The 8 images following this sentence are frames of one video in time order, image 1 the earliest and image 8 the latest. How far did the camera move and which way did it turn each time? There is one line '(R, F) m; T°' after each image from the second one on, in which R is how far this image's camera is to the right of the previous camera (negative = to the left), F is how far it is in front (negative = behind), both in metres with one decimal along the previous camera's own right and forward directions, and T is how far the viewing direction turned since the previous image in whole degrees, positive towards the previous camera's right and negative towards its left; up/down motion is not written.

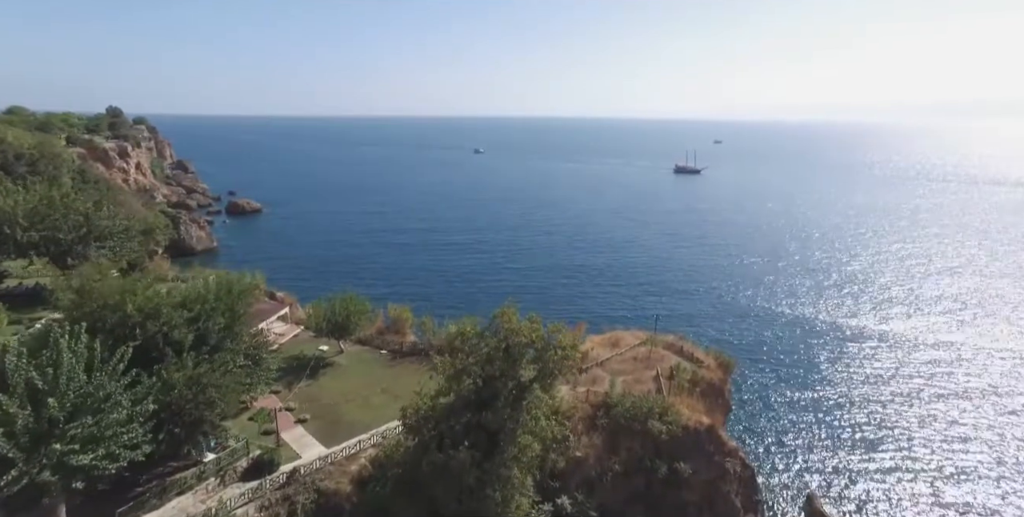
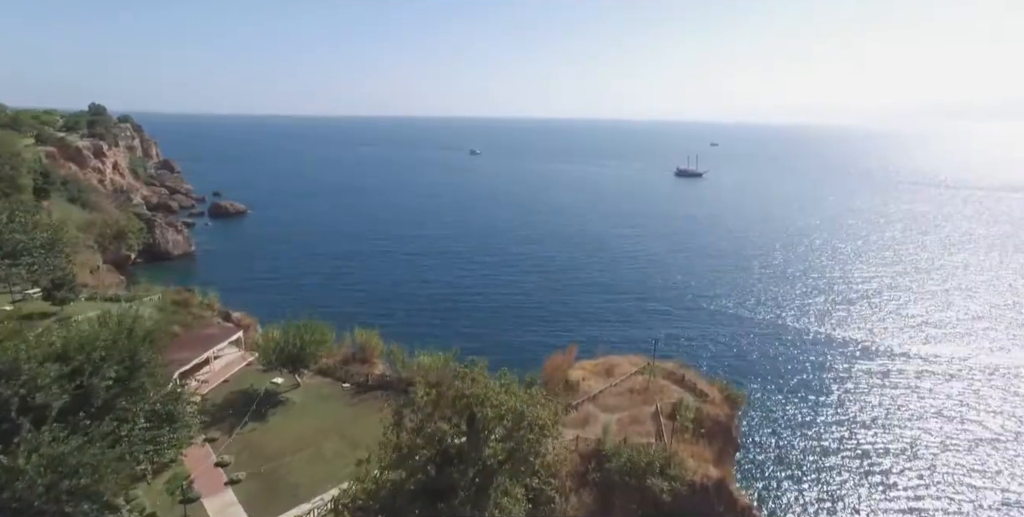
(+0.5, +2.9) m; 0°
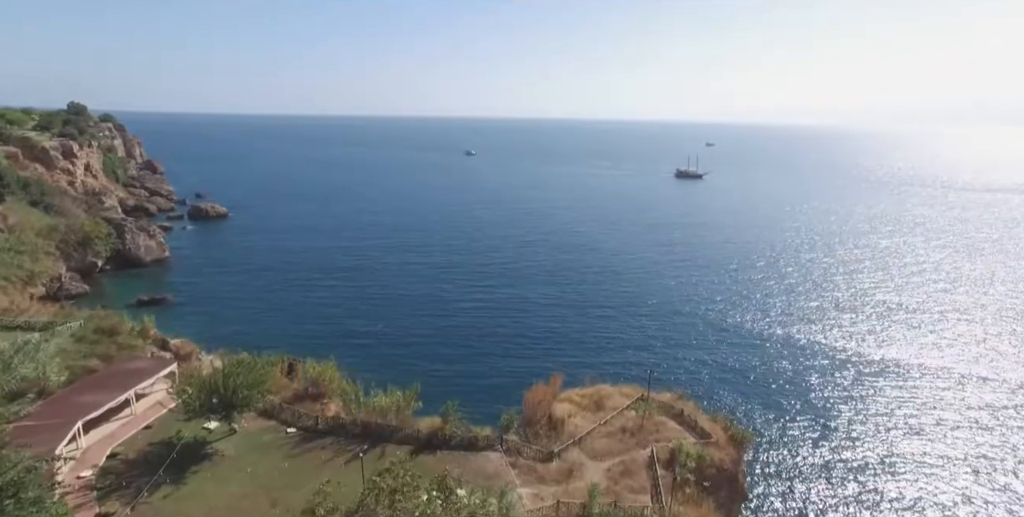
(+0.7, +3.0) m; 0°
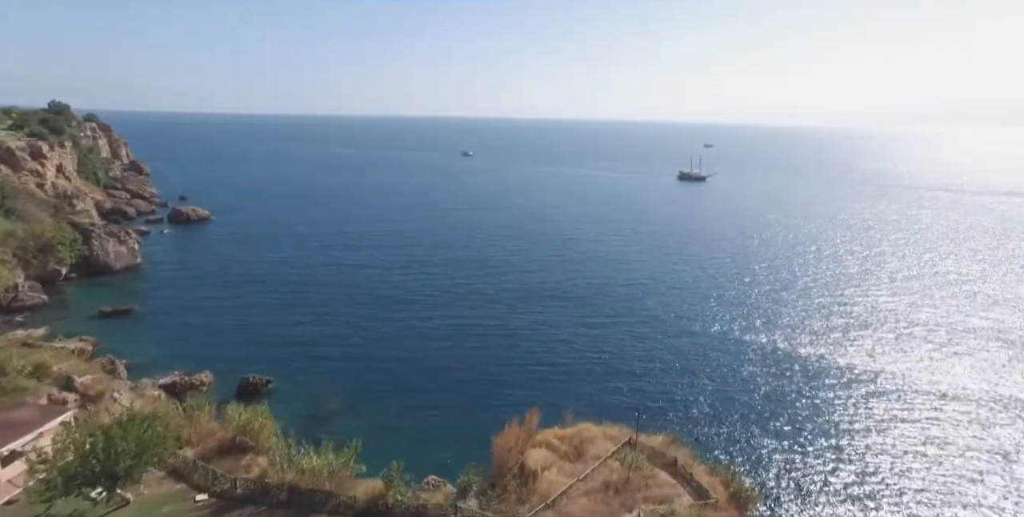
(+1.1, +3.3) m; 0°
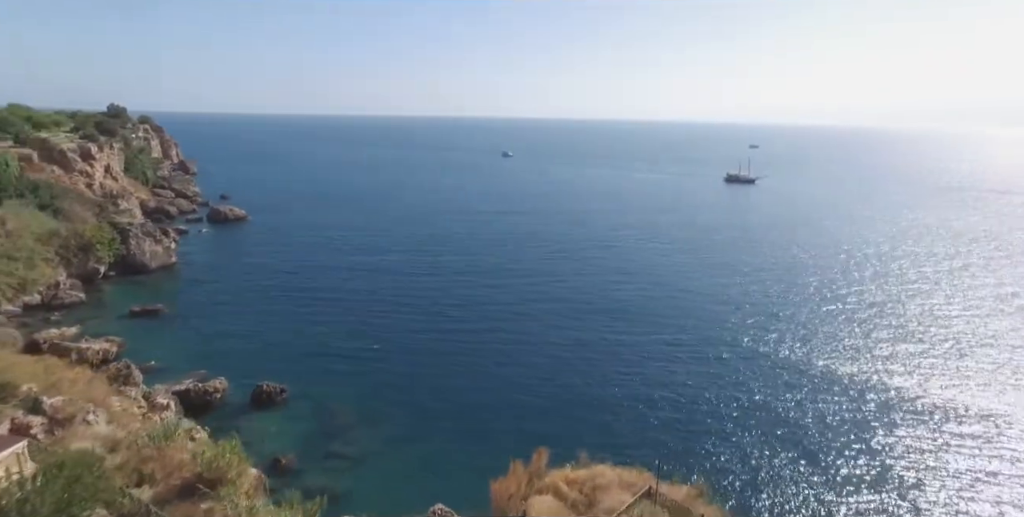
(+1.1, +2.4) m; -4°
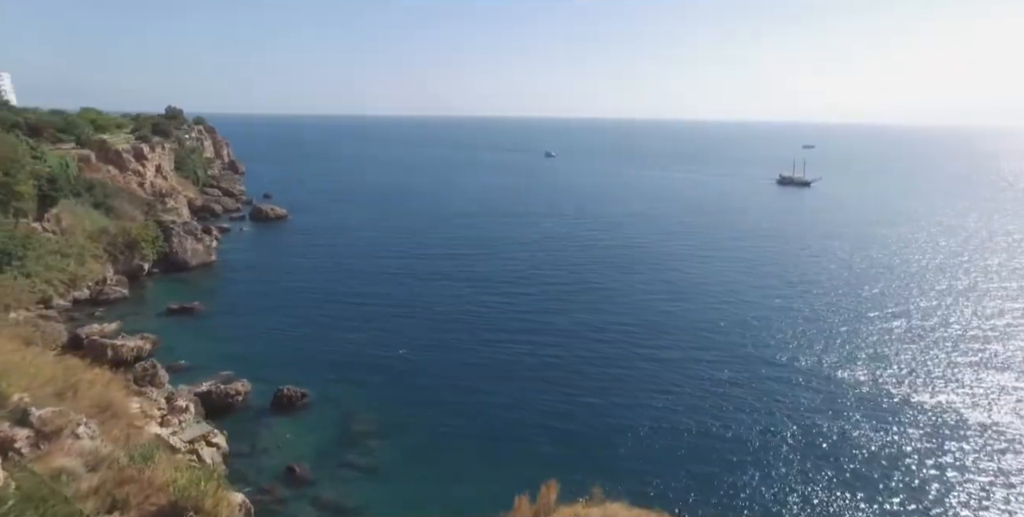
(+1.0, +1.7) m; -4°
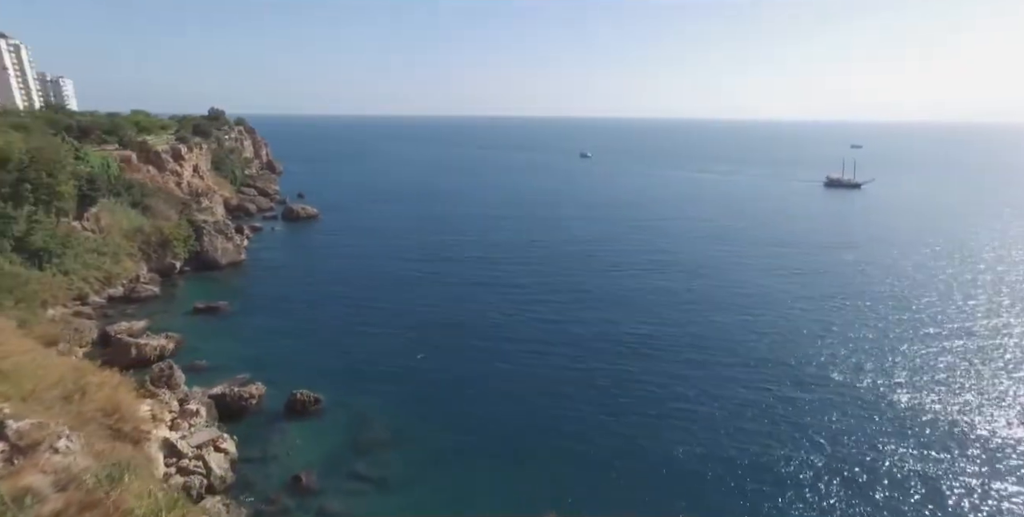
(+1.1, +1.5) m; -4°
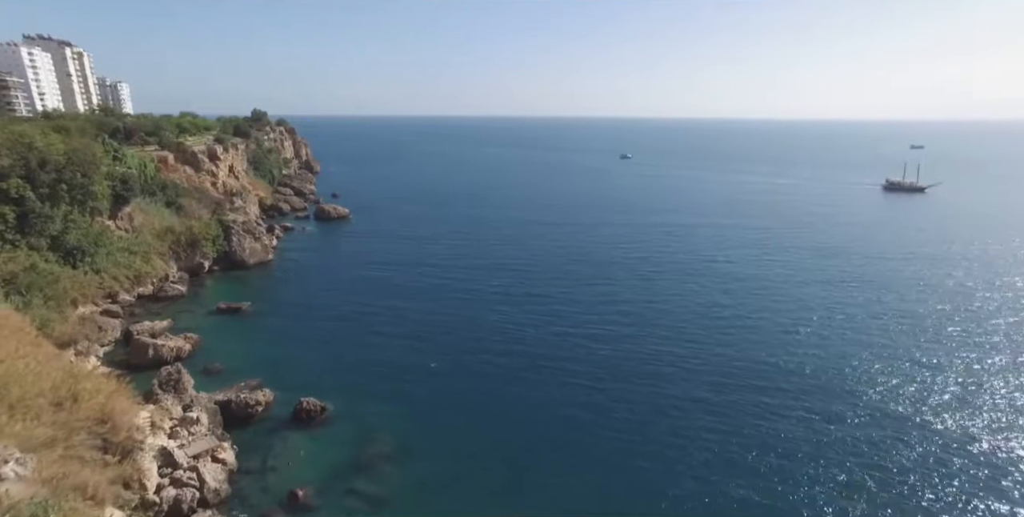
(+1.4, +2.3) m; -4°
